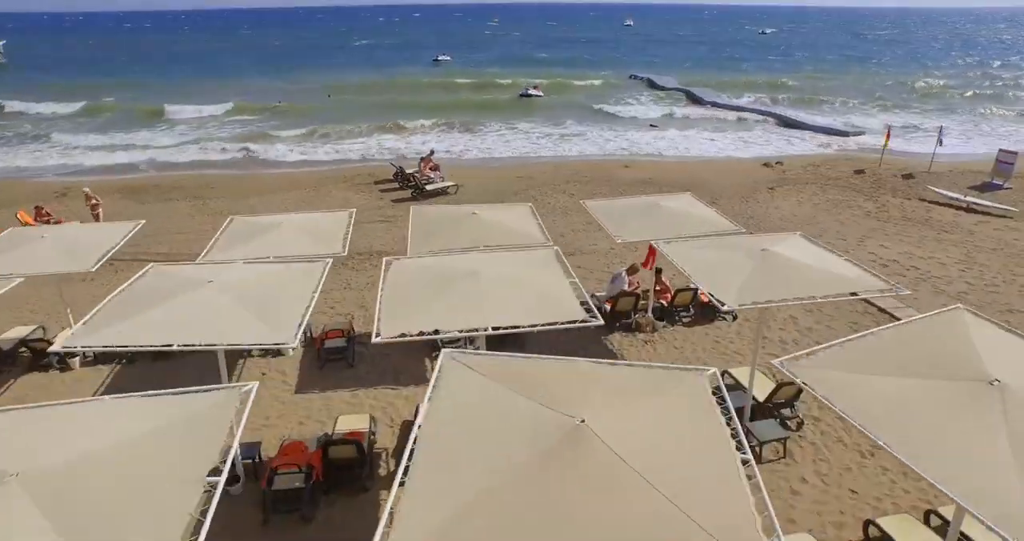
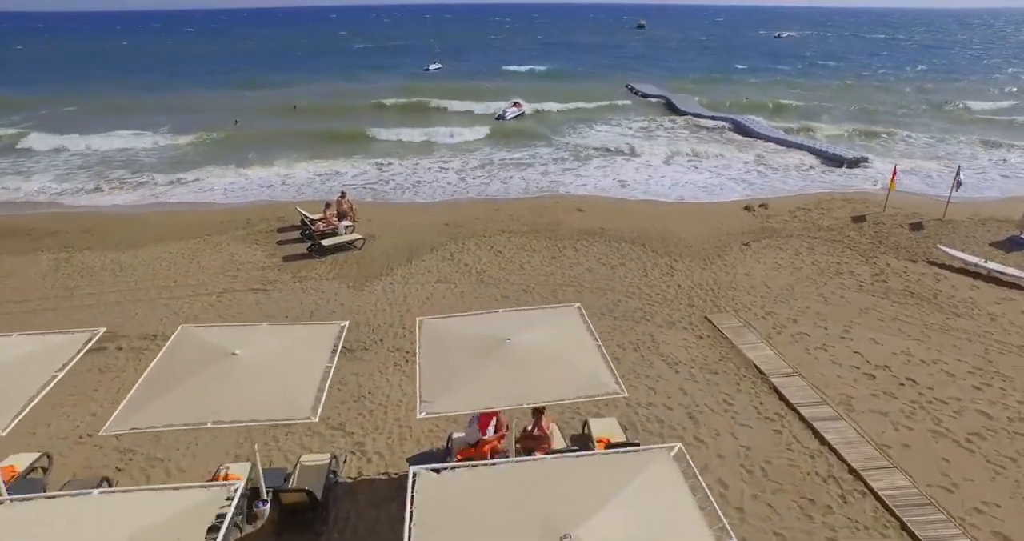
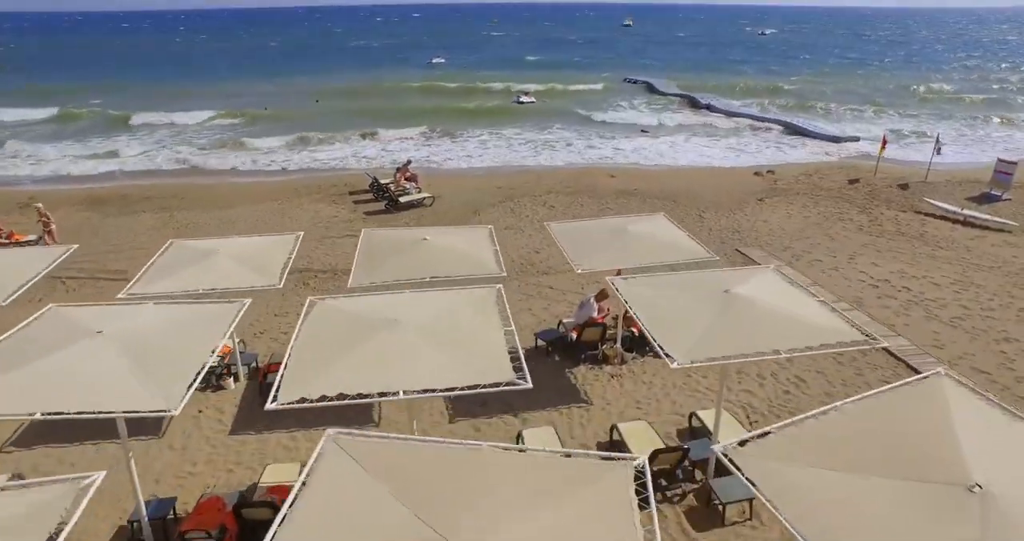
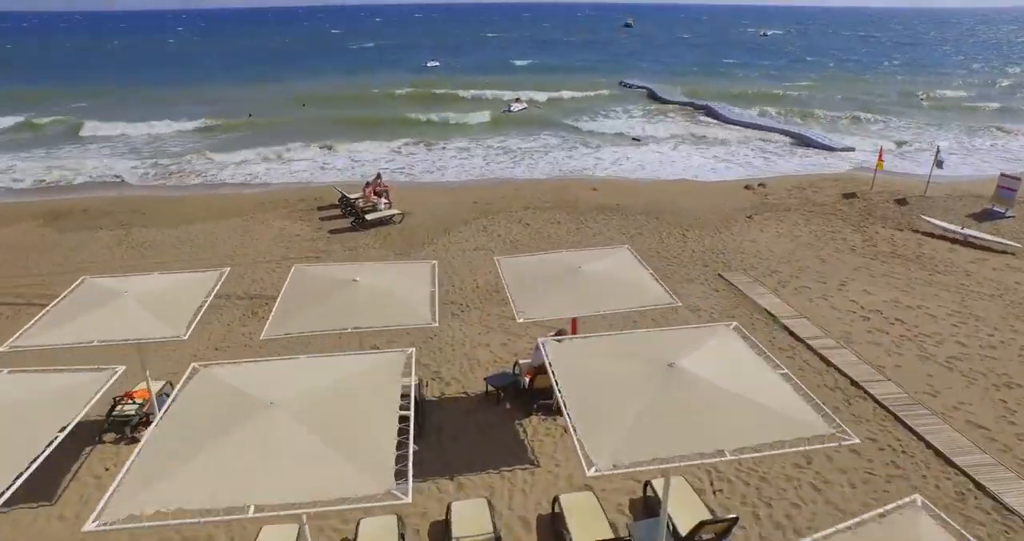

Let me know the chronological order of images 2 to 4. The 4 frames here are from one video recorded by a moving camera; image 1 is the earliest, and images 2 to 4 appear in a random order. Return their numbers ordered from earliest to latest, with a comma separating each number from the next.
3, 4, 2
